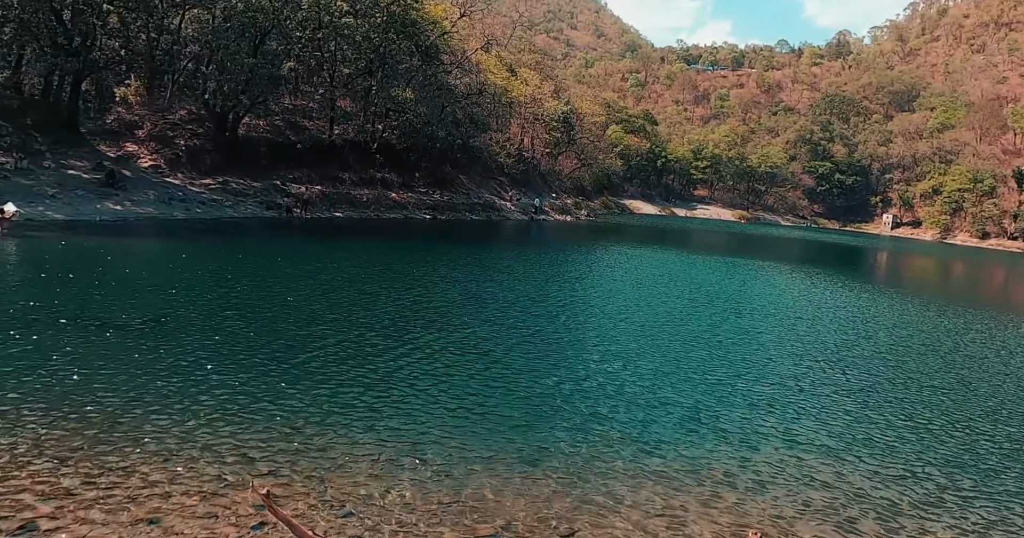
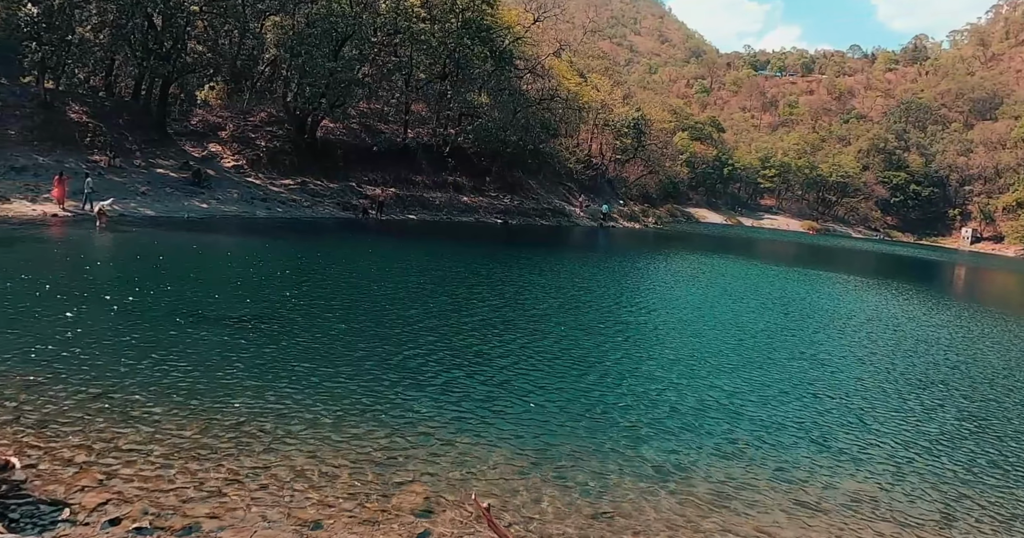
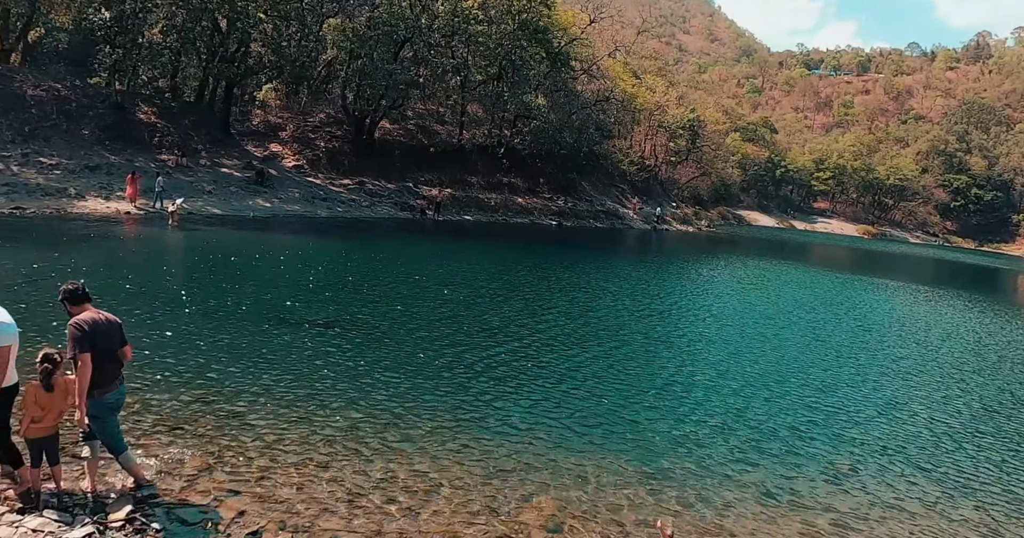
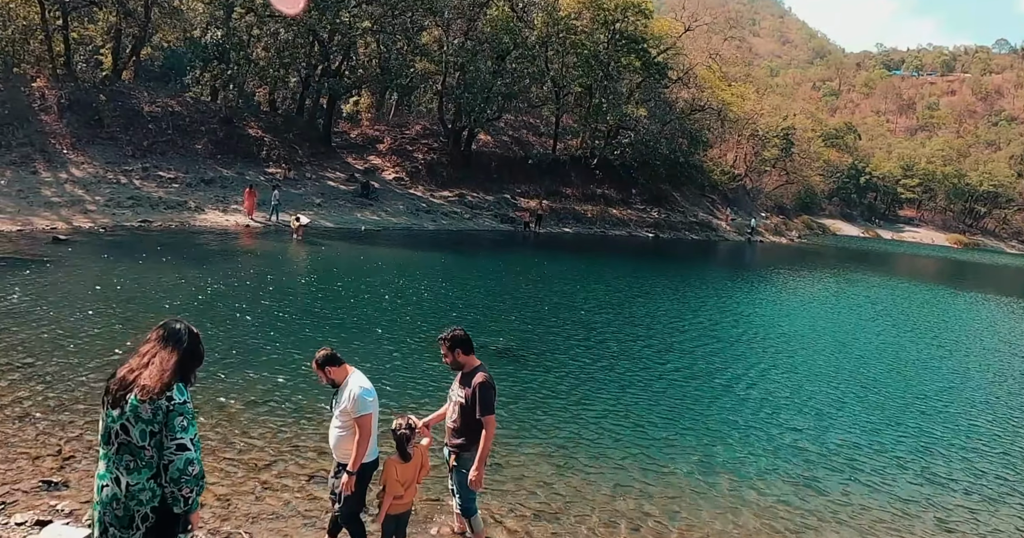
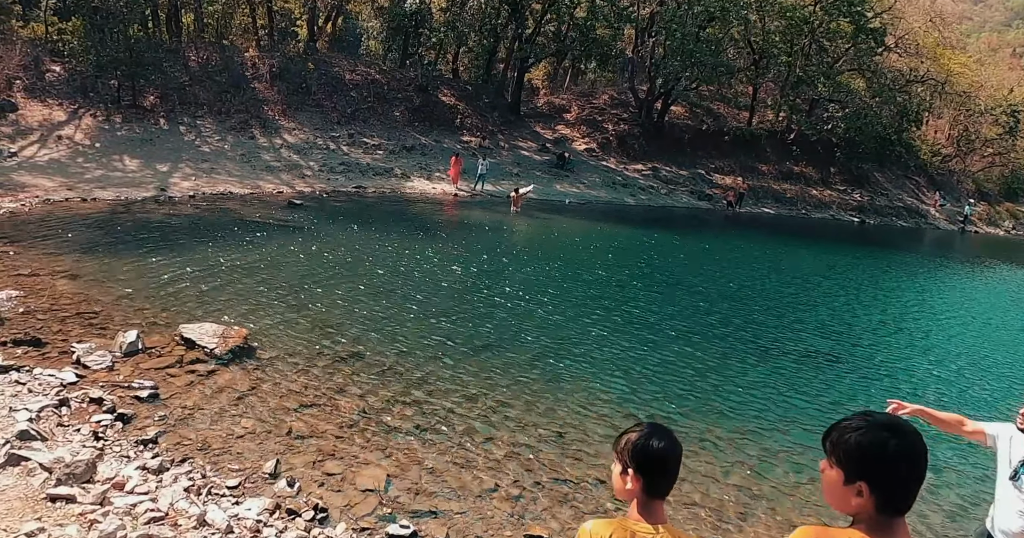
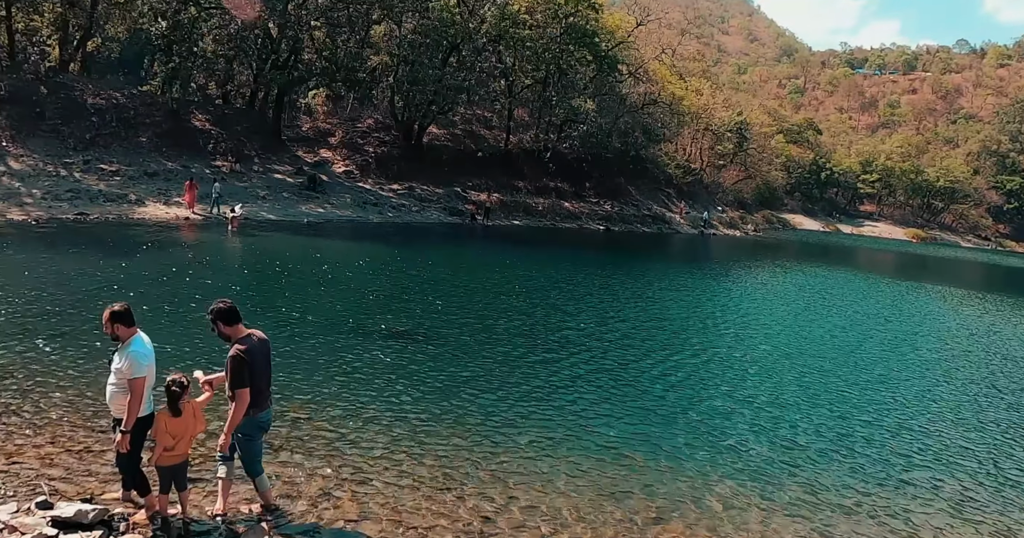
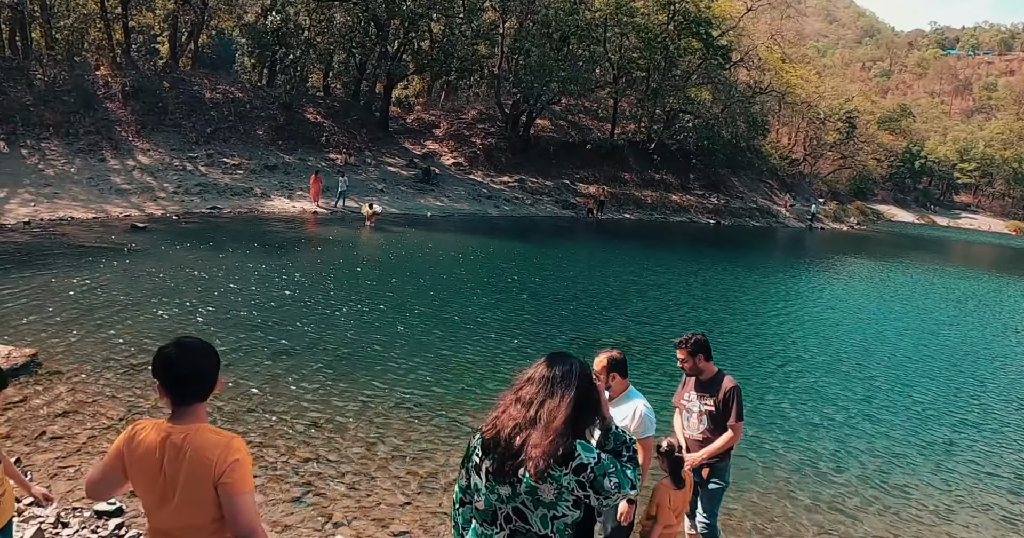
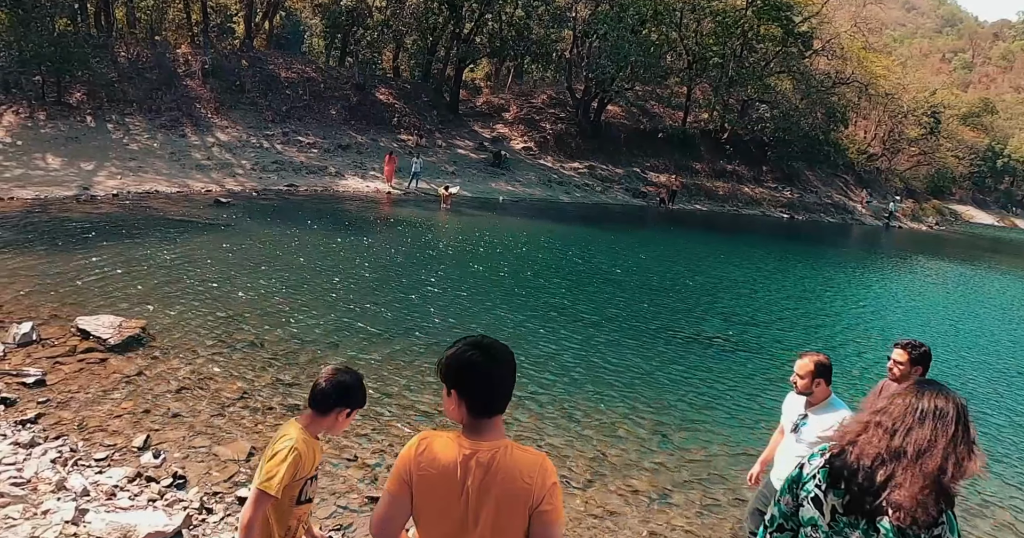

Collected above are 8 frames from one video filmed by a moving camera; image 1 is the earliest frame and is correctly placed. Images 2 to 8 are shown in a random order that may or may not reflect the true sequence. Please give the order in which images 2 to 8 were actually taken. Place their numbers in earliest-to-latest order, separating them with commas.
2, 3, 6, 4, 7, 8, 5
